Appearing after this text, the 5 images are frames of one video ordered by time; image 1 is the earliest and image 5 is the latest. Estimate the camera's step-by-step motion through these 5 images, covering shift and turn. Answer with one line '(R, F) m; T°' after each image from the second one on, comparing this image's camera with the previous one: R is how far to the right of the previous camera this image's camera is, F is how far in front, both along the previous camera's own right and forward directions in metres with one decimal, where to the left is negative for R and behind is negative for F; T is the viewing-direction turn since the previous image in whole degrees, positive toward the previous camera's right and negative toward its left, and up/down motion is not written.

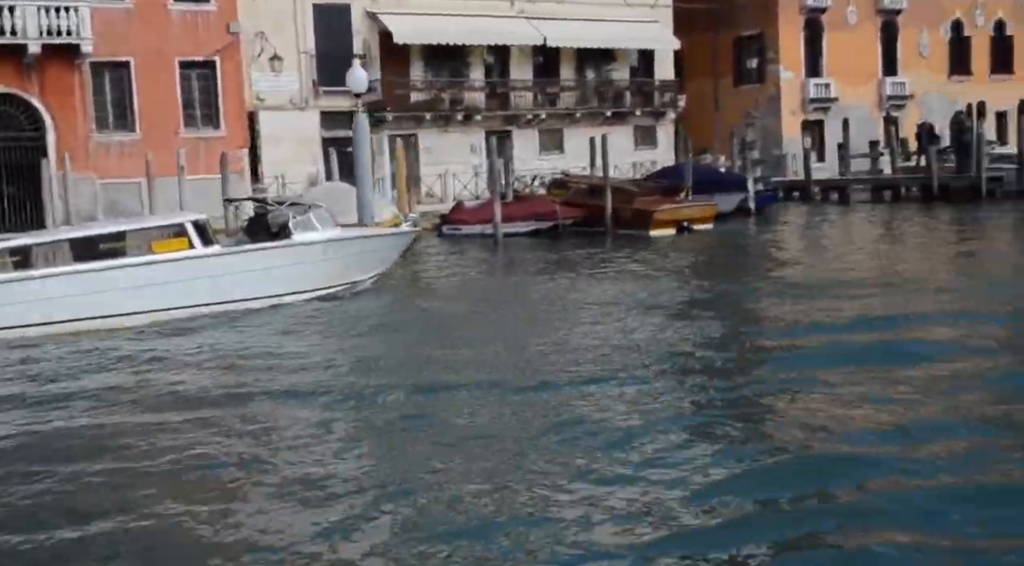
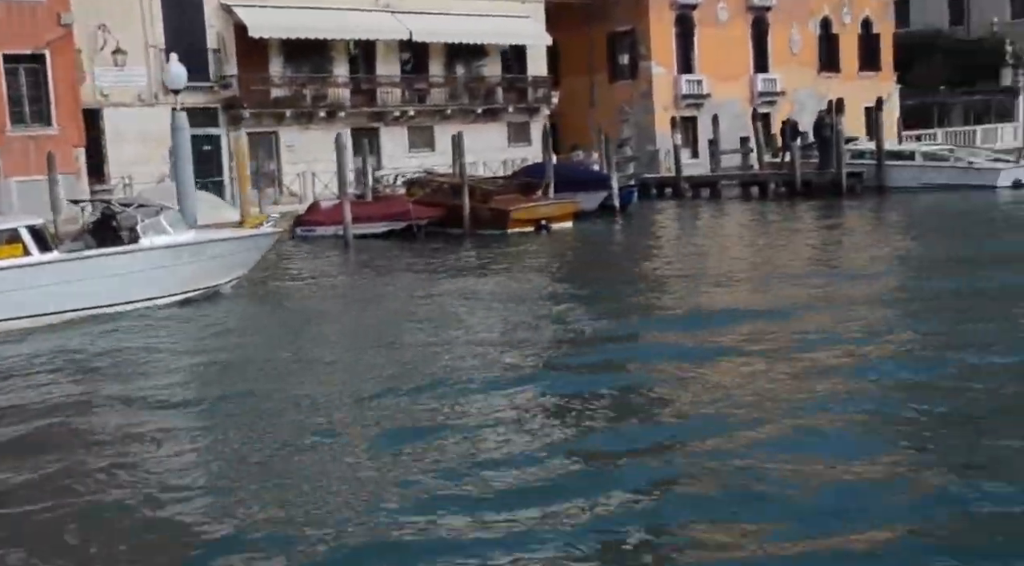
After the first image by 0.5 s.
(+0.6, +0.5) m; +4°
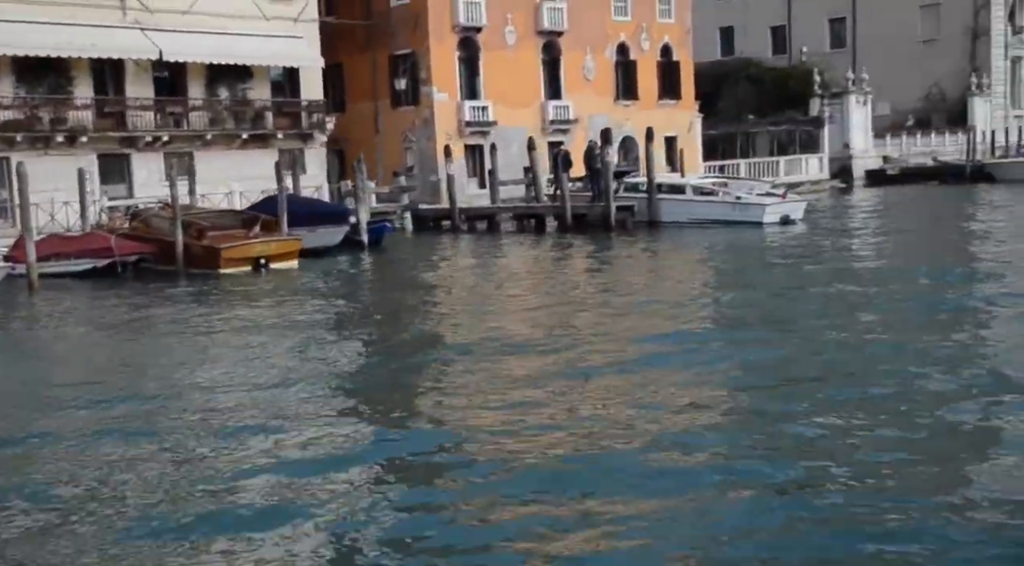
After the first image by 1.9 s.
(+1.6, +1.4) m; +6°
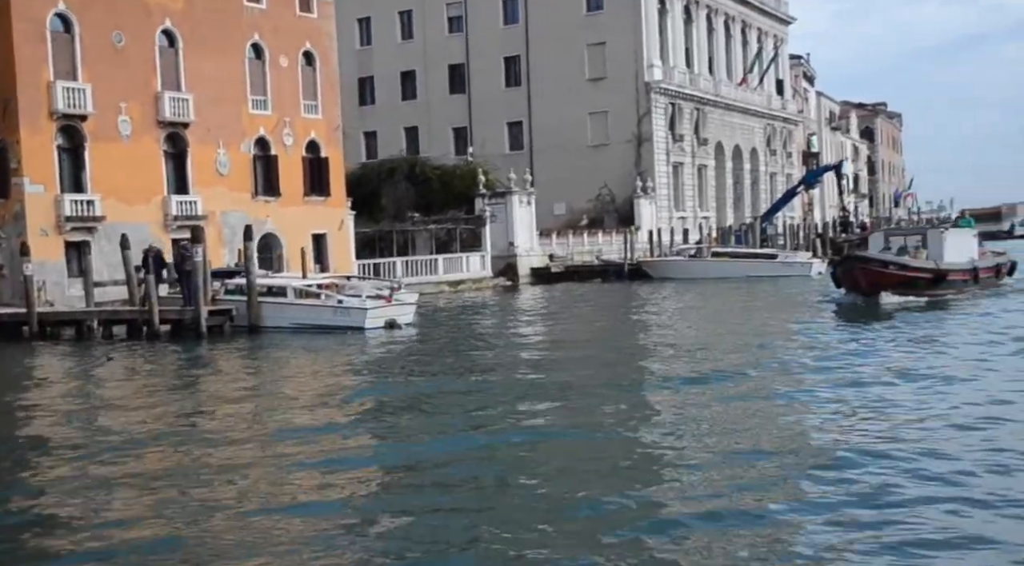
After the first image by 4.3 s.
(+2.2, +2.4) m; +12°
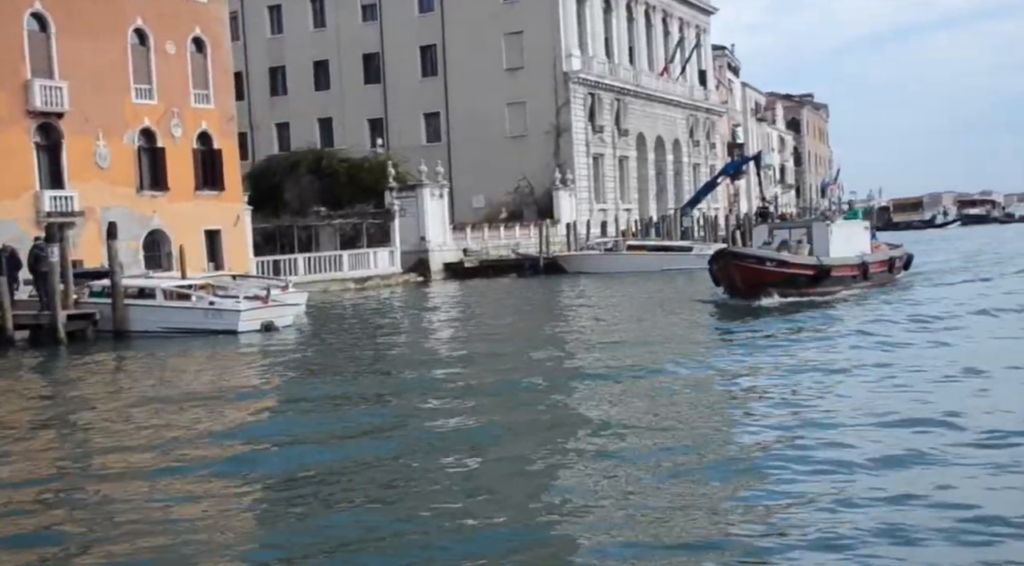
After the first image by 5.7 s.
(+0.8, +1.8) m; +3°
